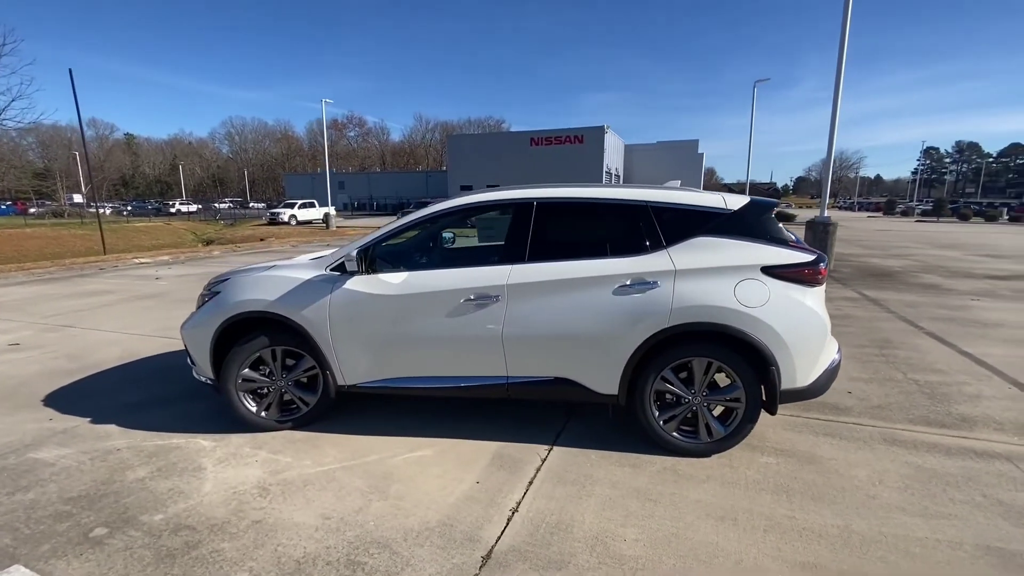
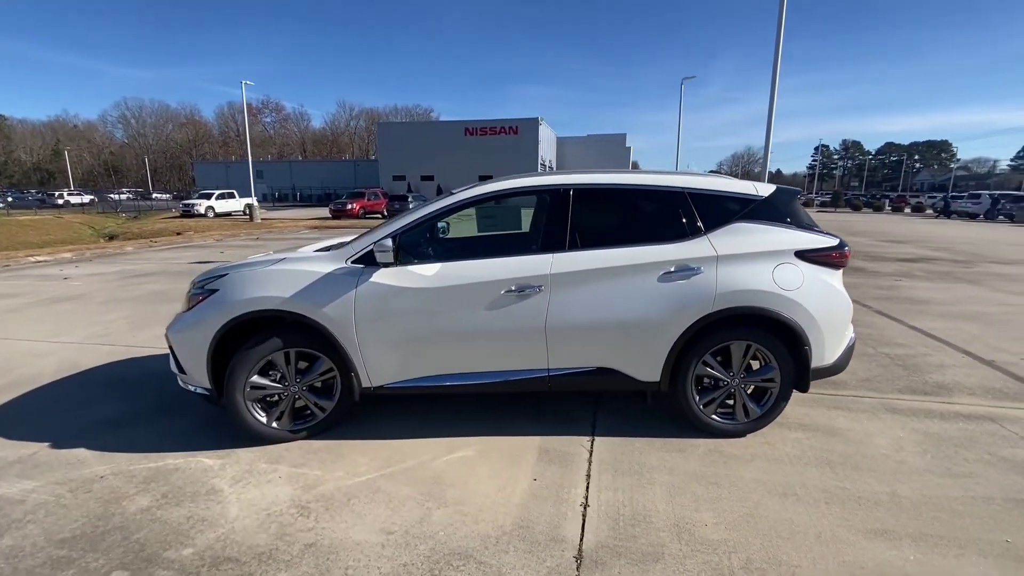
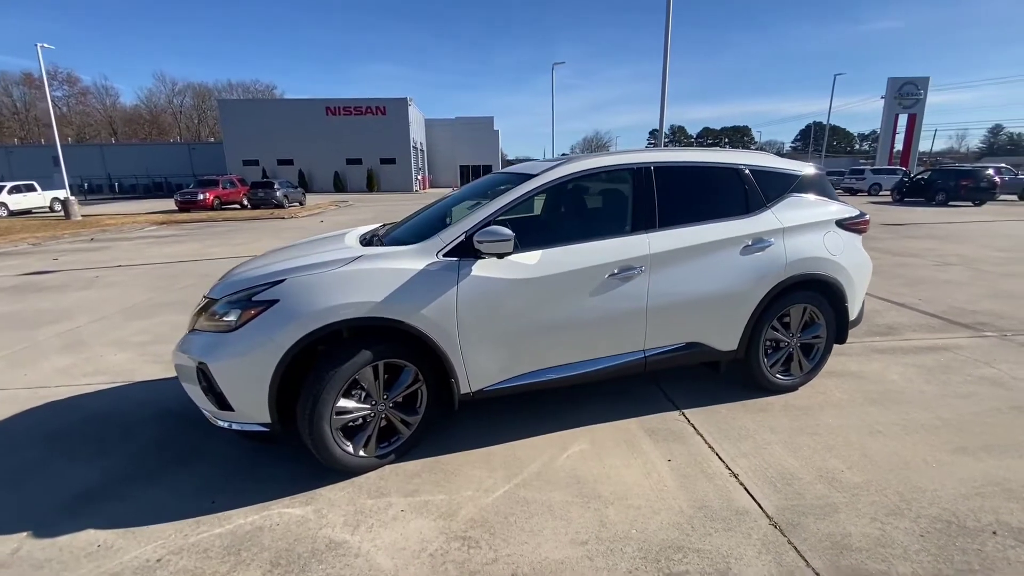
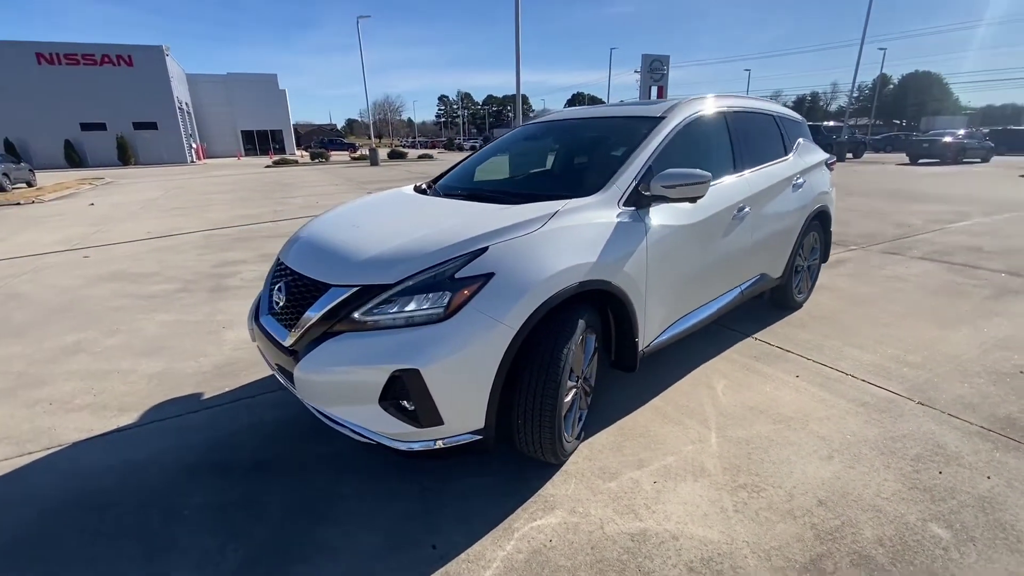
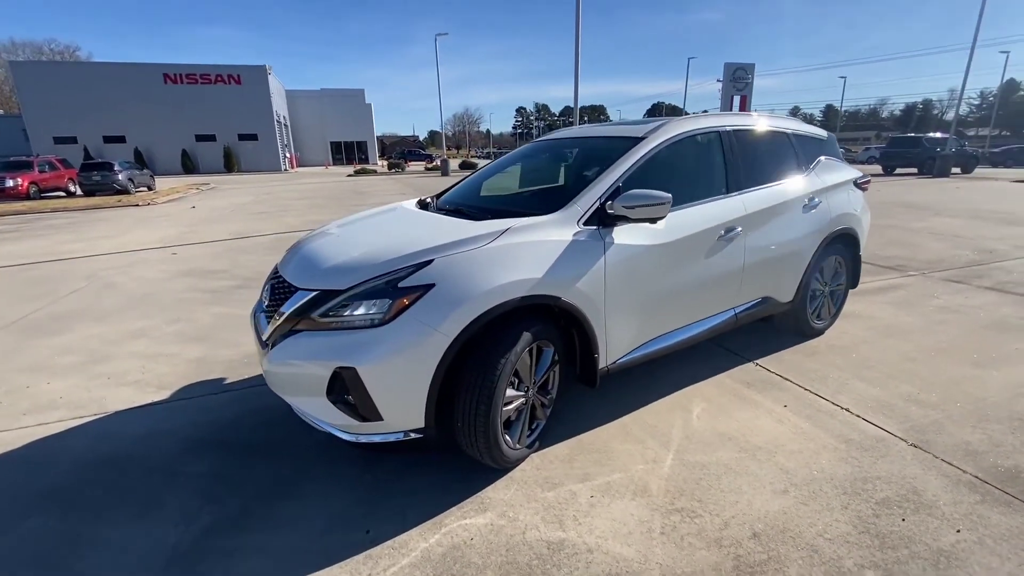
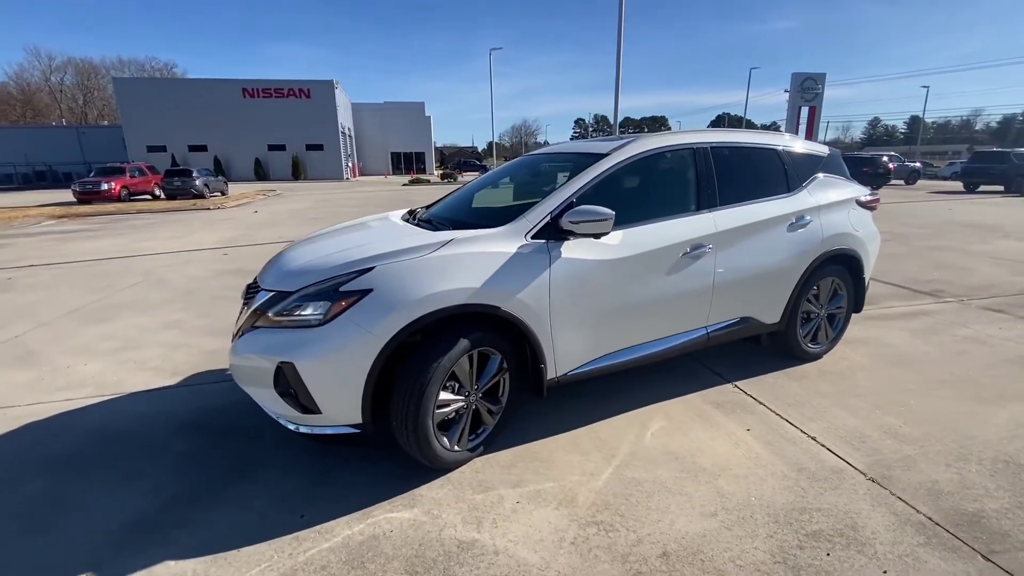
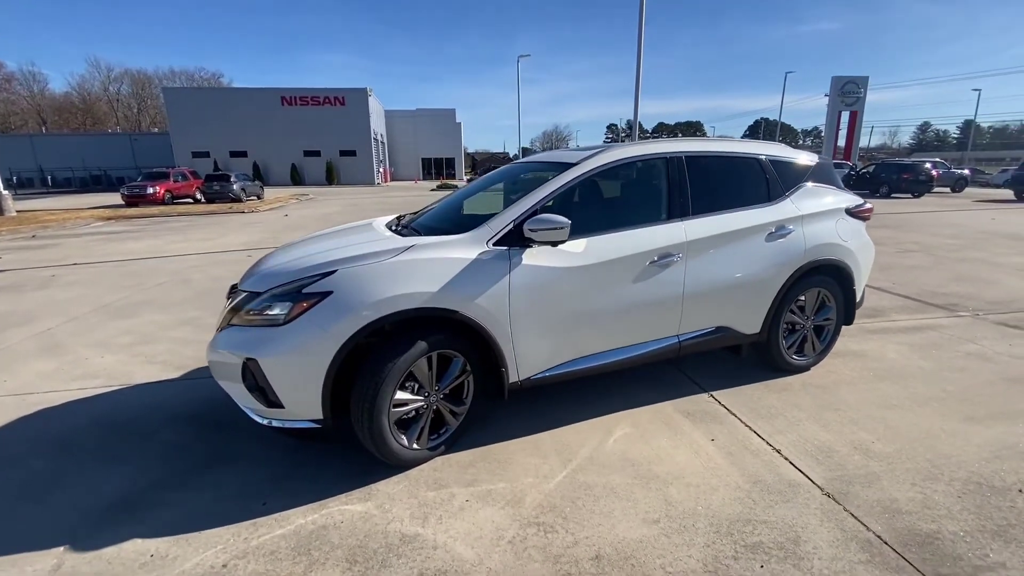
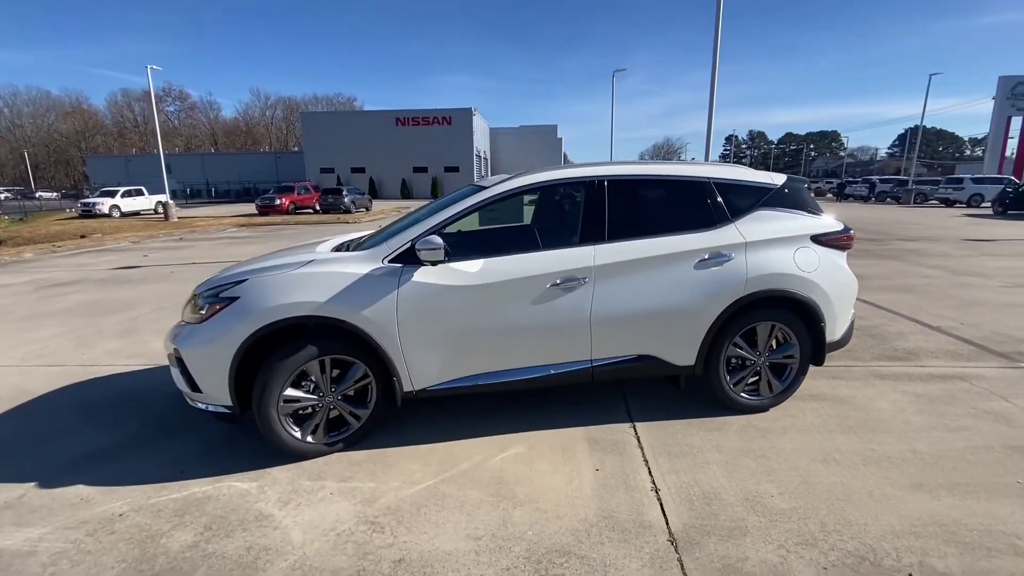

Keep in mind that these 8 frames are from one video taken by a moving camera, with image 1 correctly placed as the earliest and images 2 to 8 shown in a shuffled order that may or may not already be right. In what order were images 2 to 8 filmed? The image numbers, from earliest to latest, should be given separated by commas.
2, 8, 3, 7, 6, 5, 4
